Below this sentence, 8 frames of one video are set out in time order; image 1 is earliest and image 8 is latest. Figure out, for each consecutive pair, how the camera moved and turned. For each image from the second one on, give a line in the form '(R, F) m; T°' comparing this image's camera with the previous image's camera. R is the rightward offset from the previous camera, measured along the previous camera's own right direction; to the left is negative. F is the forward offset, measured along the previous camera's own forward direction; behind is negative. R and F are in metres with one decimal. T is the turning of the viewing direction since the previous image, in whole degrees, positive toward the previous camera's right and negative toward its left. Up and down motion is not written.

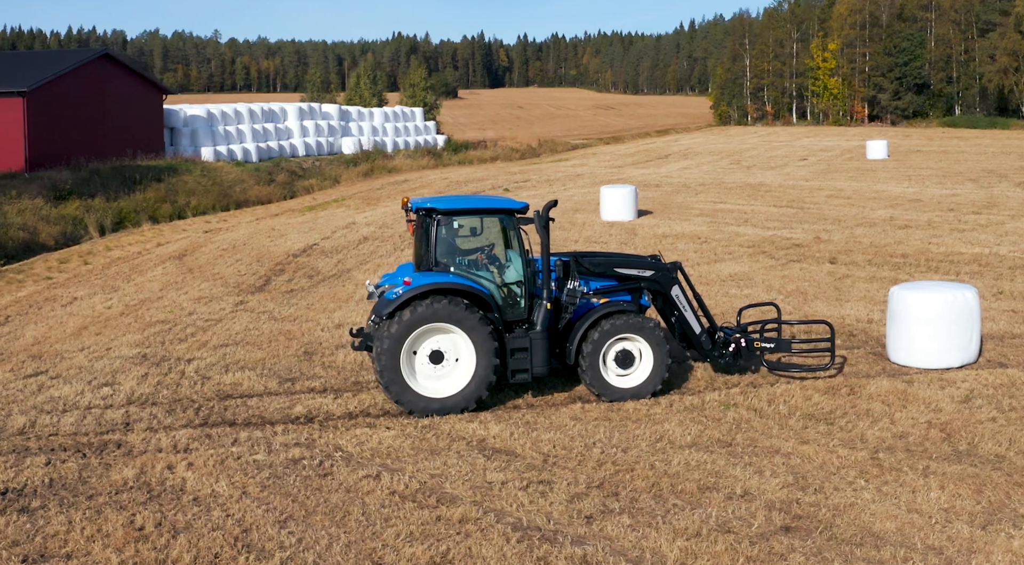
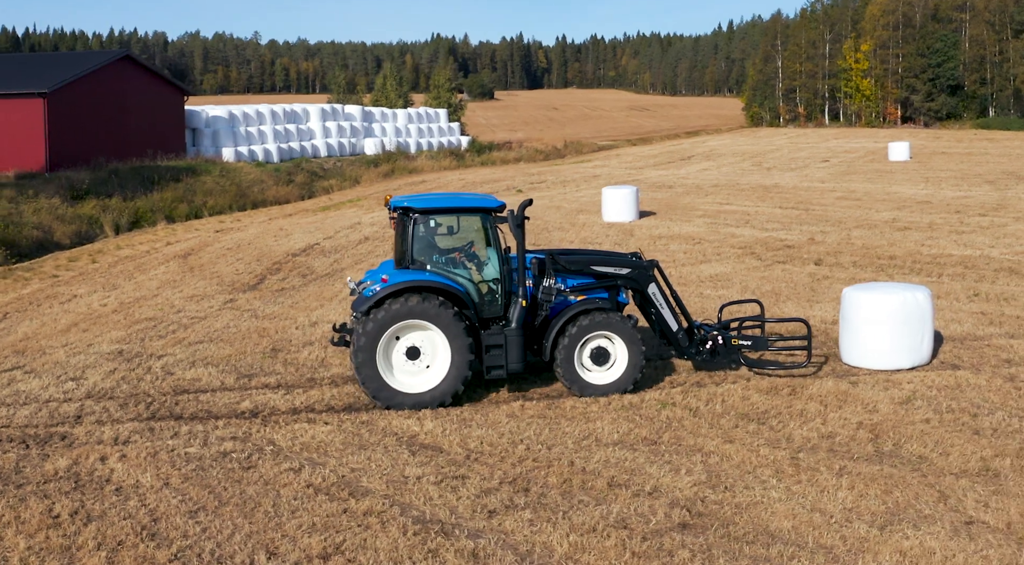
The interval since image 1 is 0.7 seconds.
(+0.8, -0.1) m; -2°
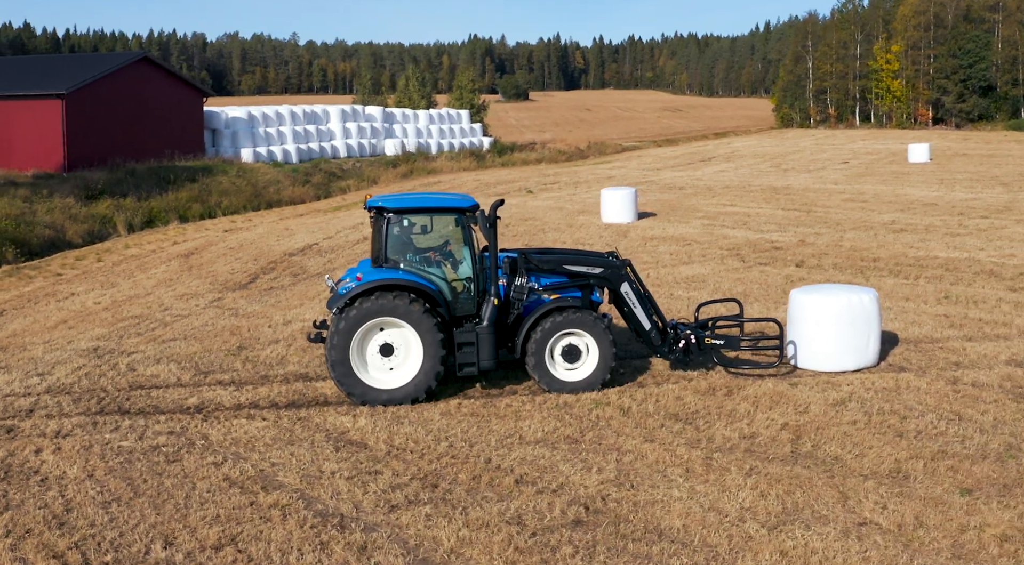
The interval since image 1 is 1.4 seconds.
(+0.8, -0.1) m; -2°
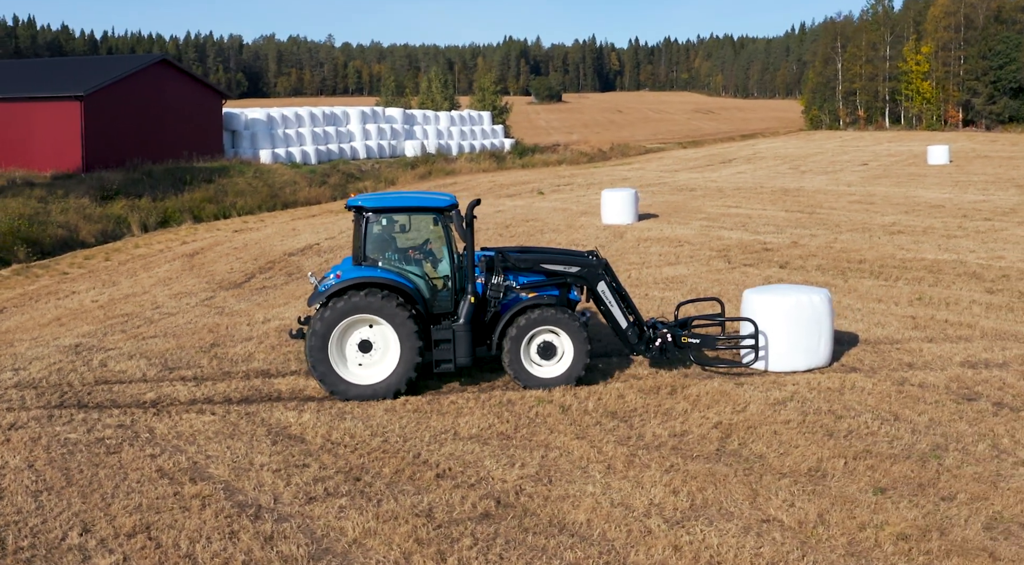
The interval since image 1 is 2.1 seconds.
(+0.7, -0.1) m; -2°
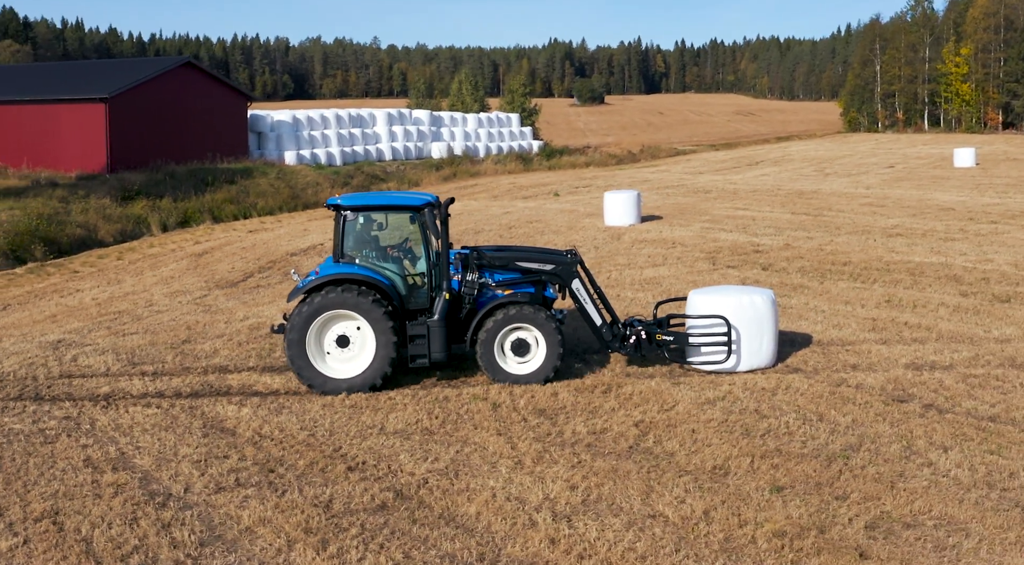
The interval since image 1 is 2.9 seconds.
(+0.8, -0.1) m; -2°
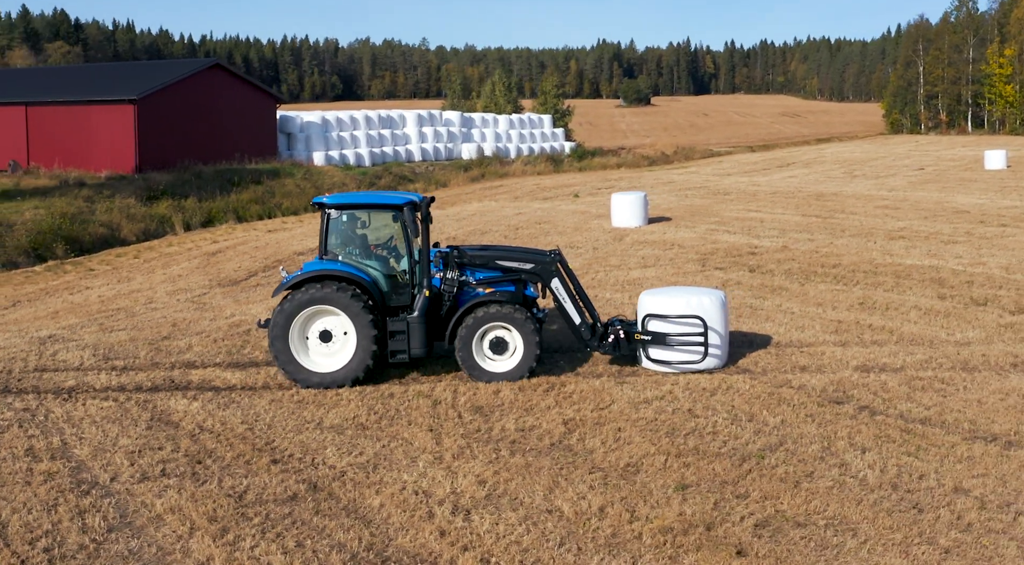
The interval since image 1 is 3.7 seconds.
(+0.8, -0.1) m; -2°
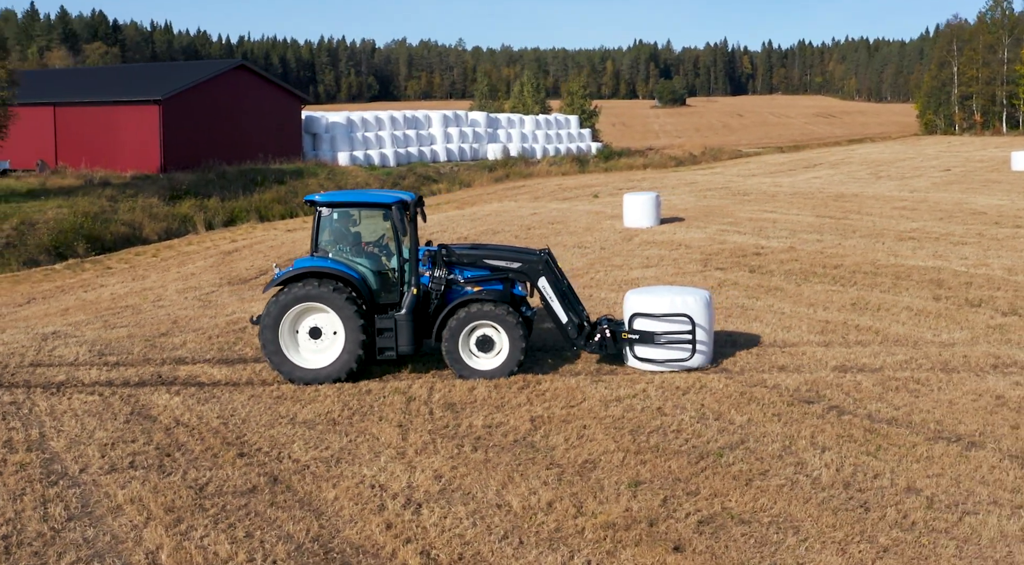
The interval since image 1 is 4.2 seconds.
(+0.5, -0.1) m; -2°
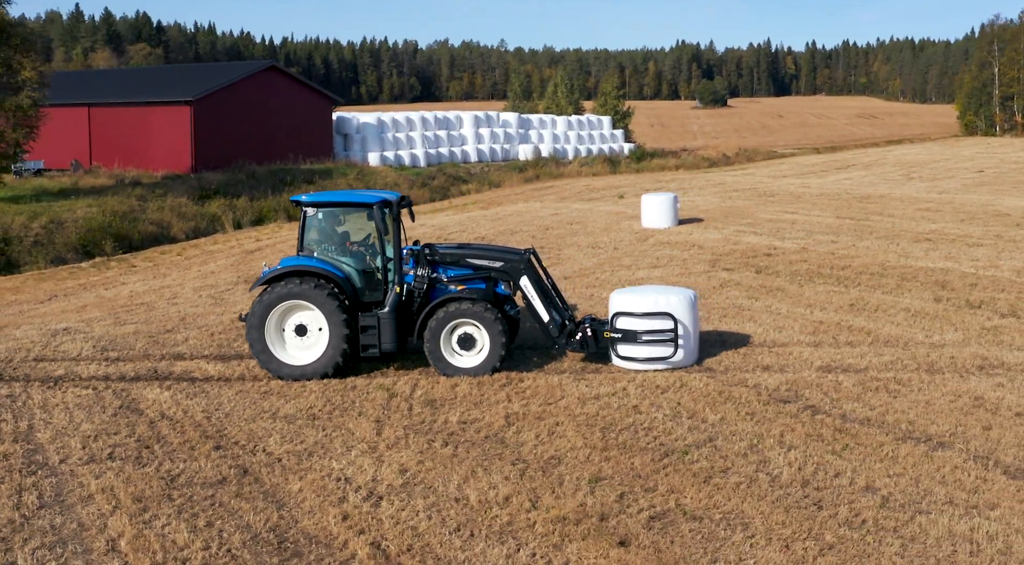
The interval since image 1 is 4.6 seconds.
(+0.5, -0.1) m; -2°
